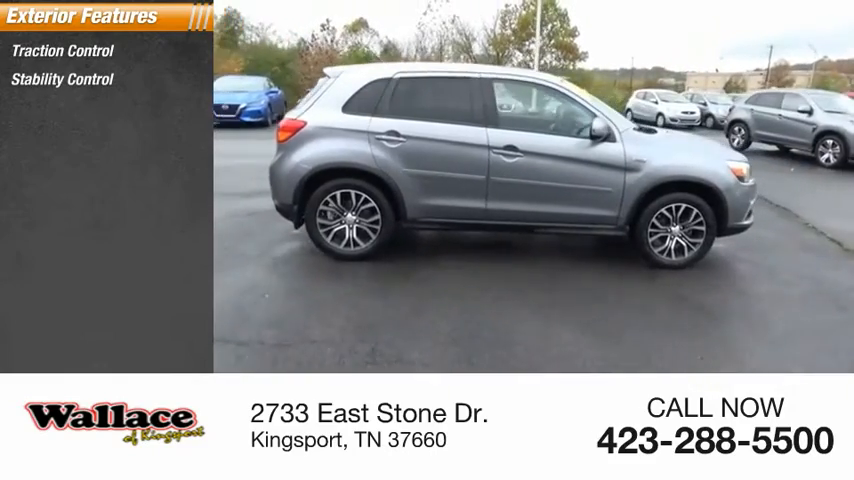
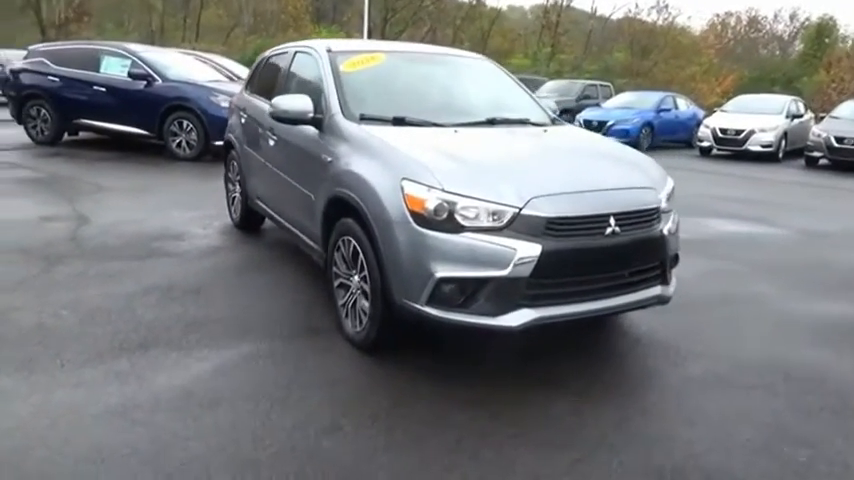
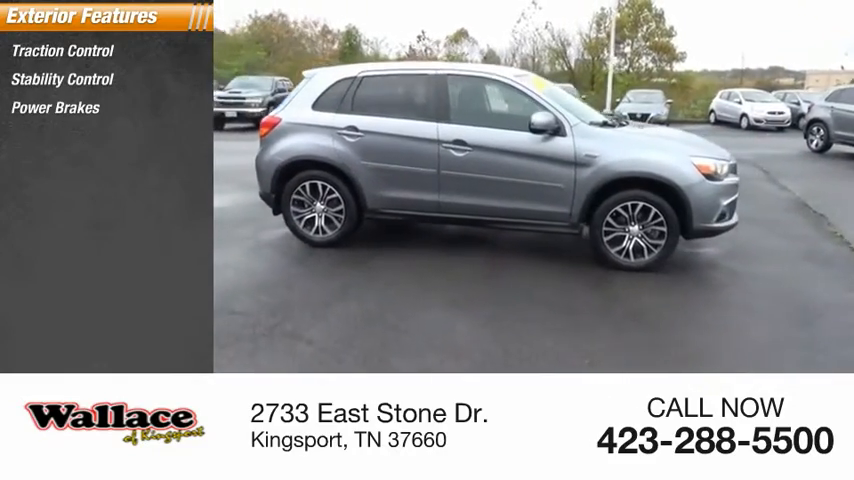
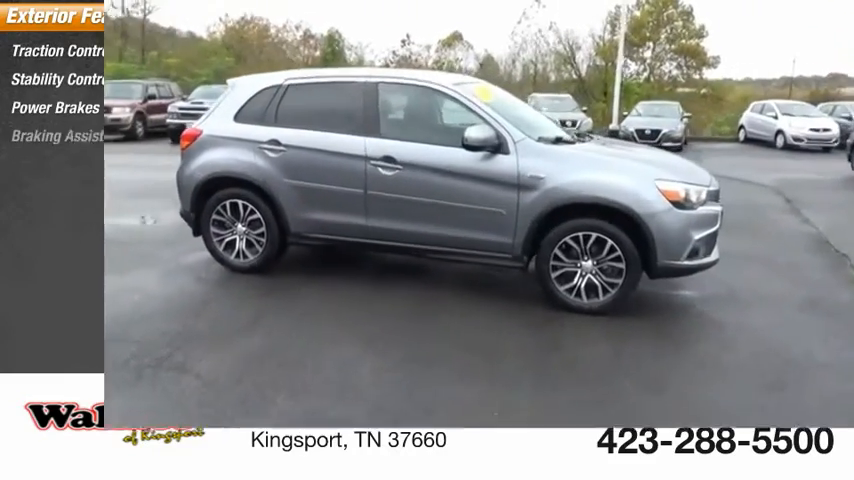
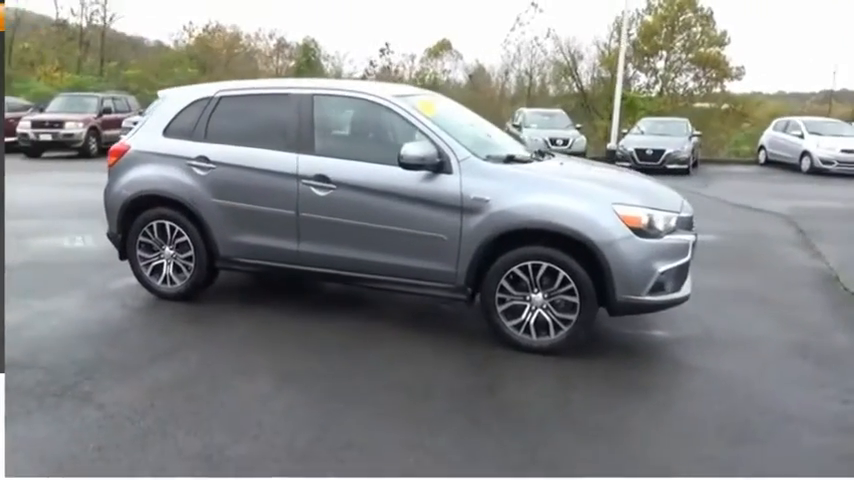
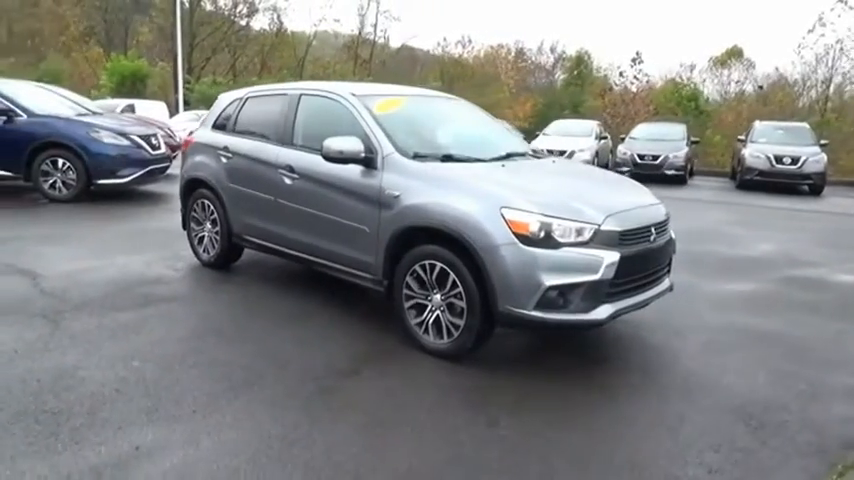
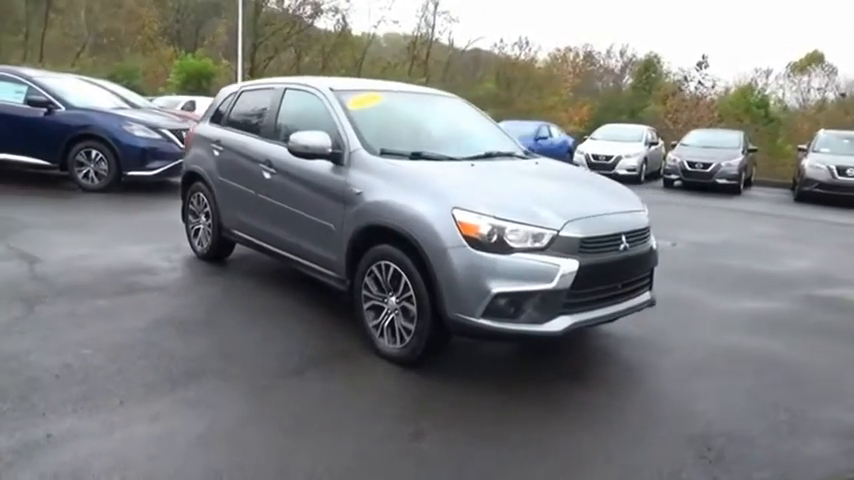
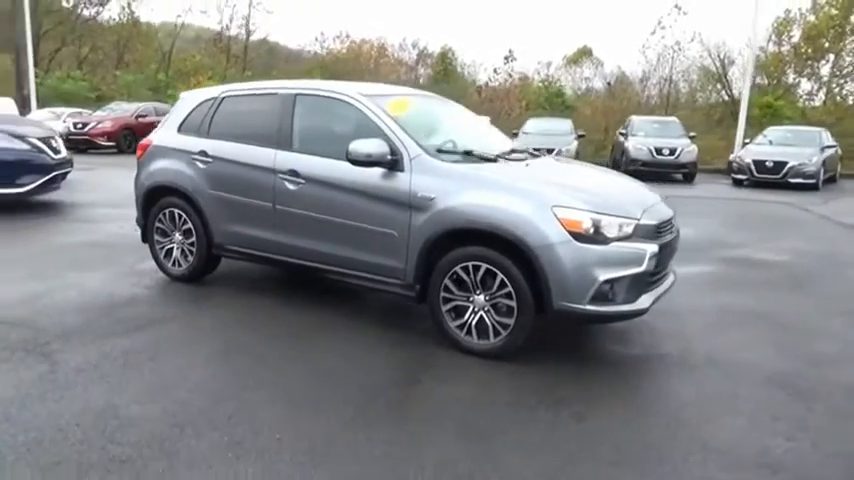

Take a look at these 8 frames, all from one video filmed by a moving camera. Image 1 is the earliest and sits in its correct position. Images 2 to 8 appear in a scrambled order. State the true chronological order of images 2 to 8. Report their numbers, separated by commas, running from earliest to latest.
3, 4, 5, 8, 6, 7, 2
